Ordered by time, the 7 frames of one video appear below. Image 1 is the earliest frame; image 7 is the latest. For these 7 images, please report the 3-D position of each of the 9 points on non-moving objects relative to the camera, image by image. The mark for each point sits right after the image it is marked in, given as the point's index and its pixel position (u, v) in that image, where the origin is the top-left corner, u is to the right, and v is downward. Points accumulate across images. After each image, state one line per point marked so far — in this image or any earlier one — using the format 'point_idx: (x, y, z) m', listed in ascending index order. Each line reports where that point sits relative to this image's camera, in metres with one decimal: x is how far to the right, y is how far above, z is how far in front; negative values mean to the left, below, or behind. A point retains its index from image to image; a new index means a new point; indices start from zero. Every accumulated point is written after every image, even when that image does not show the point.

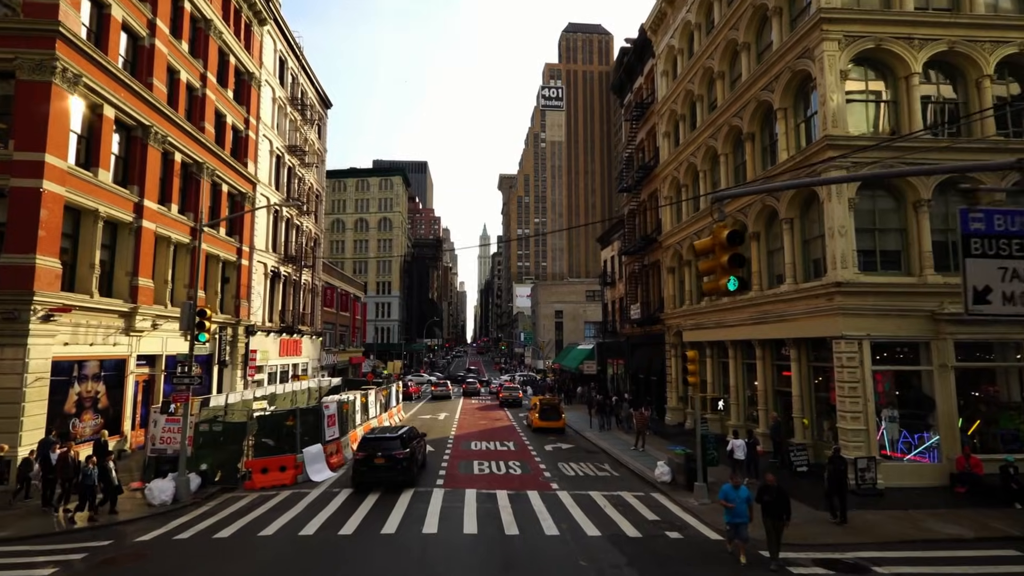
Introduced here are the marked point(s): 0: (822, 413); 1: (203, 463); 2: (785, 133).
0: (+10.5, -4.3, +18.3) m
1: (-9.8, -5.5, +17.0) m
2: (+9.9, +5.6, +19.5) m
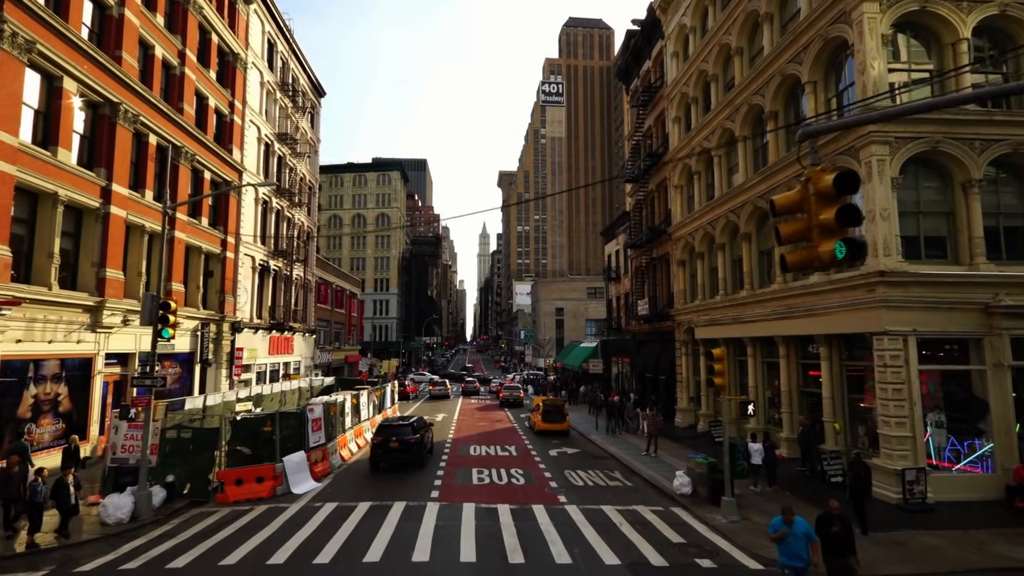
0: (+10.6, -4.0, +16.6) m
1: (-9.7, -5.3, +15.2) m
2: (+10.0, +5.9, +17.7) m
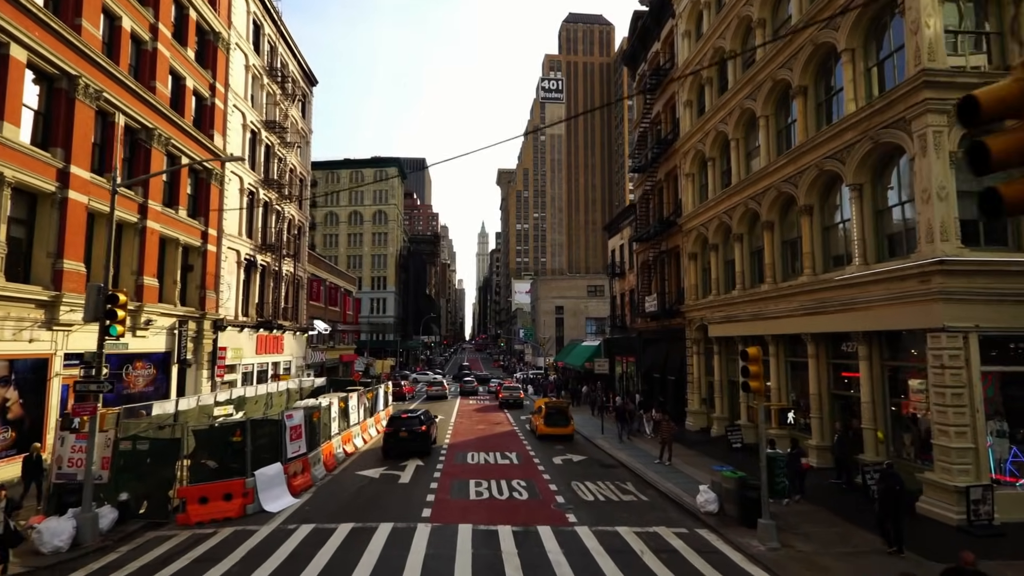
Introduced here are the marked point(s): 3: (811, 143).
0: (+10.7, -3.7, +14.7) m
1: (-9.6, -5.0, +13.4) m
2: (+10.0, +6.1, +15.9) m
3: (+9.8, +4.7, +17.5) m
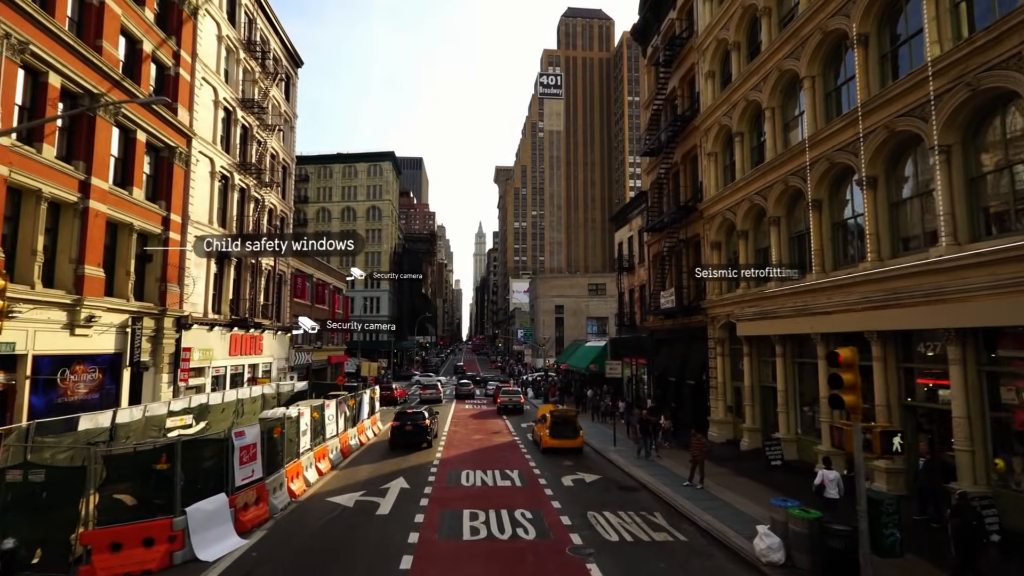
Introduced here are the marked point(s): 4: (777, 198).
0: (+10.8, -3.4, +11.7) m
1: (-9.5, -4.7, +10.2) m
2: (+10.1, +6.4, +12.8) m
3: (+9.8, +5.1, +14.5) m
4: (+9.7, +3.3, +19.6) m
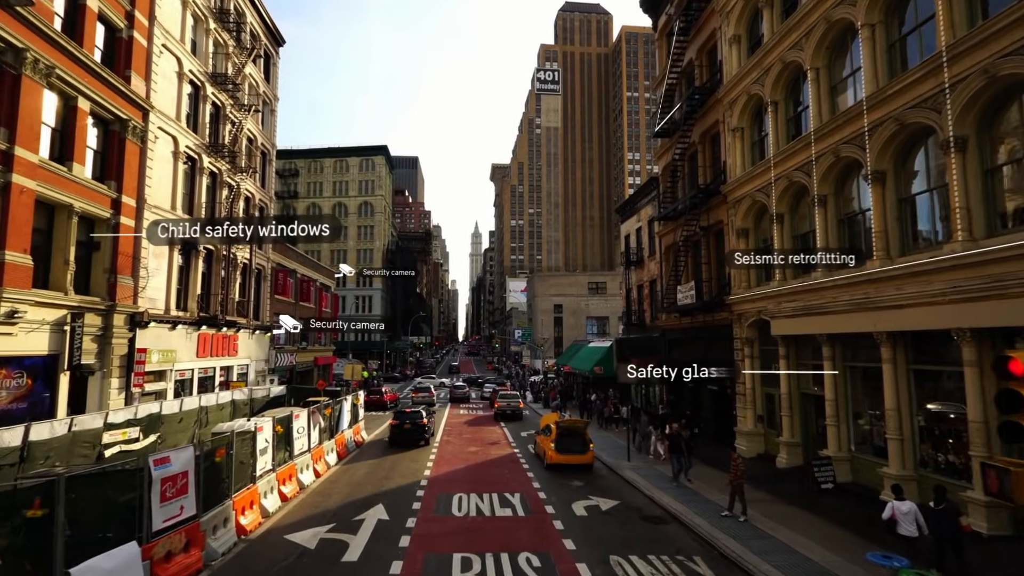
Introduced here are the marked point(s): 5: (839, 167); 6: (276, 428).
0: (+10.8, -3.1, +8.8) m
1: (-9.4, -4.4, +7.2) m
2: (+10.2, +6.7, +10.0) m
3: (+9.9, +5.3, +11.6) m
4: (+9.7, +3.6, +16.7) m
5: (+9.9, +3.7, +16.4) m
6: (-7.0, -4.1, +15.9) m
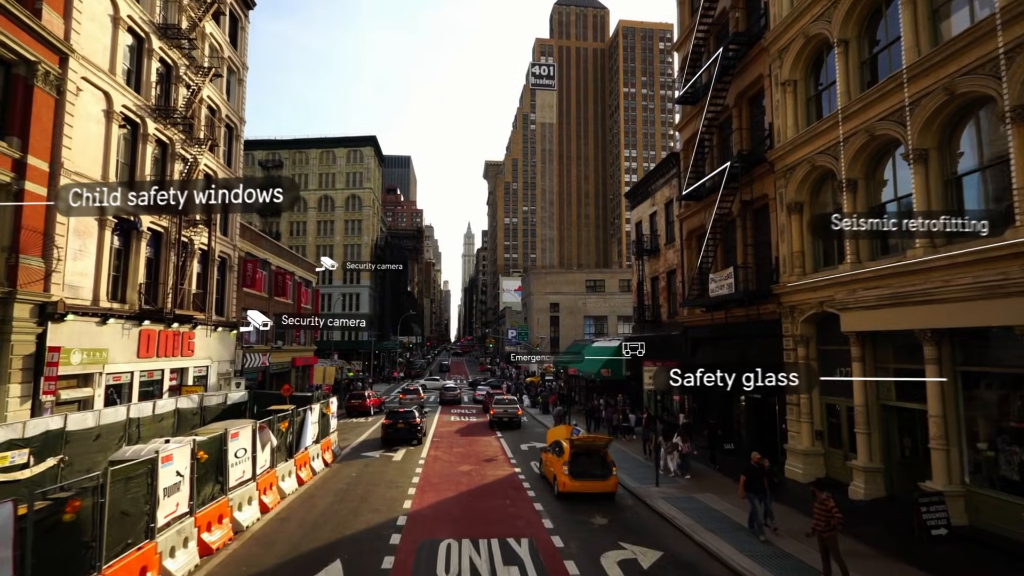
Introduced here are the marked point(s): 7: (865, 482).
0: (+11.1, -2.7, +4.9) m
1: (-9.2, -3.9, +3.0) m
2: (+10.5, +7.2, +6.1) m
3: (+10.2, +5.8, +7.7) m
4: (+9.9, +4.0, +12.8) m
5: (+10.1, +4.1, +12.5) m
6: (-6.8, -3.6, +11.8) m
7: (+9.5, -5.2, +14.4) m
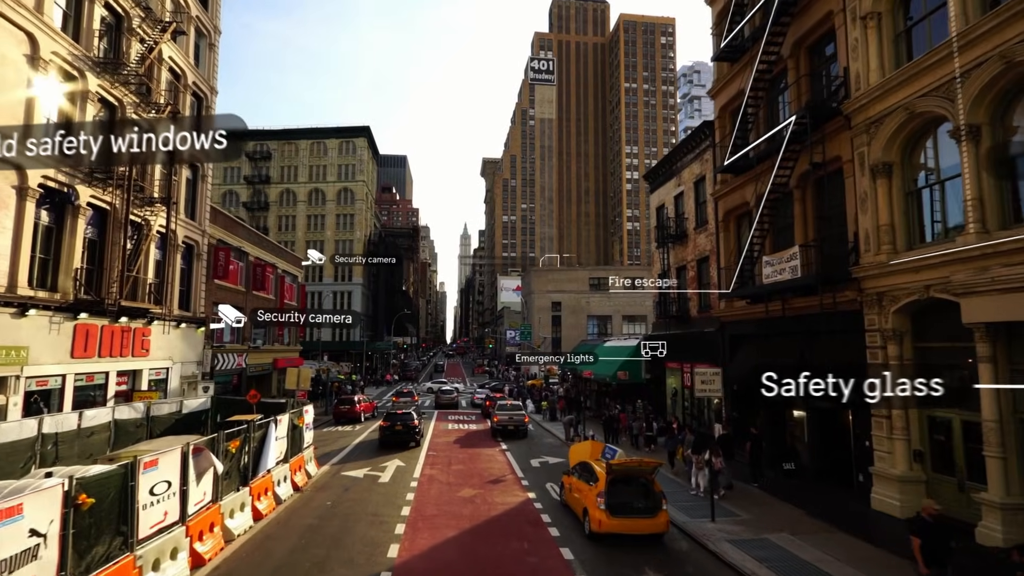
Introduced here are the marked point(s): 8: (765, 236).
0: (+11.6, -2.1, +1.3) m
1: (-8.7, -3.3, -0.8) m
2: (+11.0, +7.7, +2.5) m
3: (+10.7, +6.3, +4.1) m
4: (+10.3, +4.5, +9.2) m
5: (+10.6, +4.6, +8.9) m
6: (-6.4, -3.1, +8.0) m
7: (+10.0, -4.7, +10.7) m
8: (+9.0, +1.8, +19.2) m
